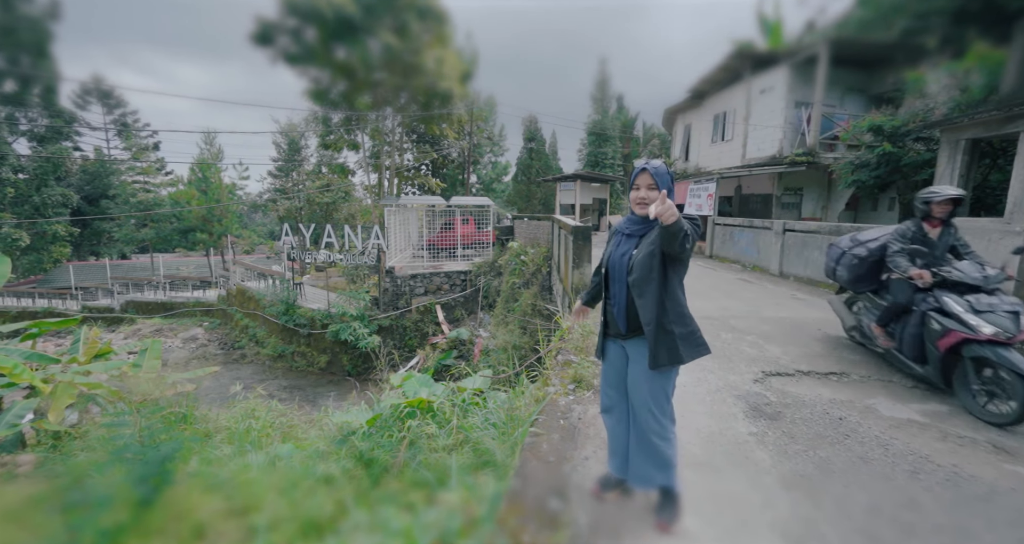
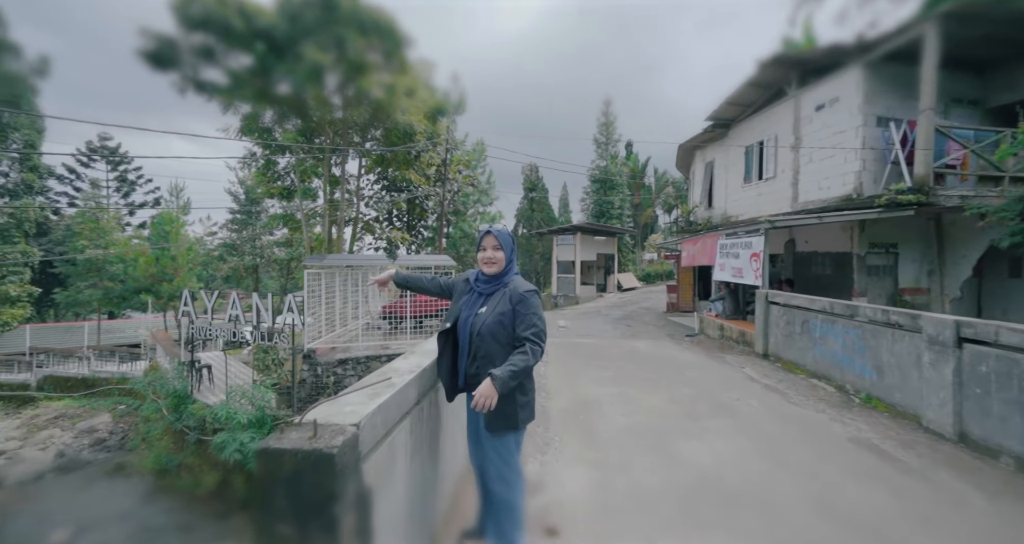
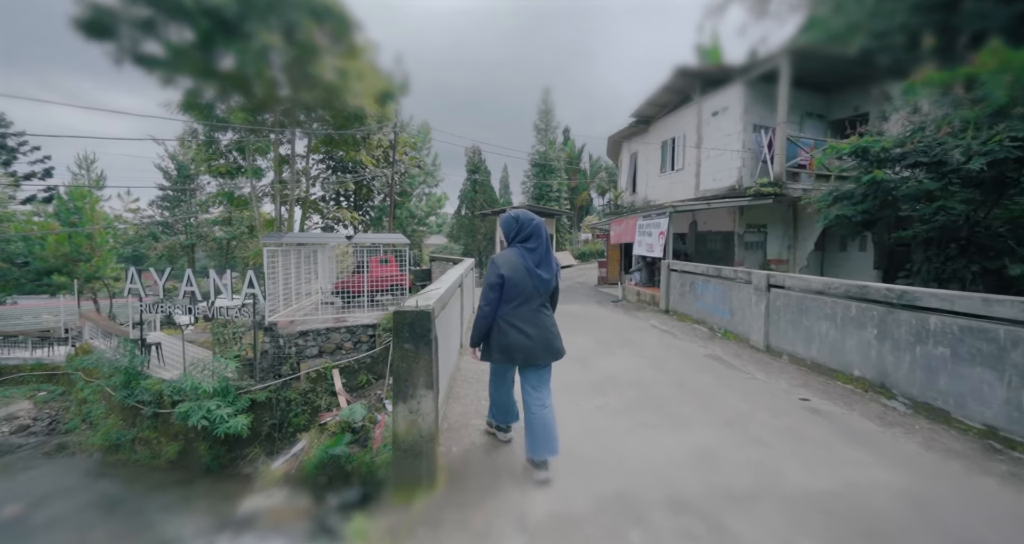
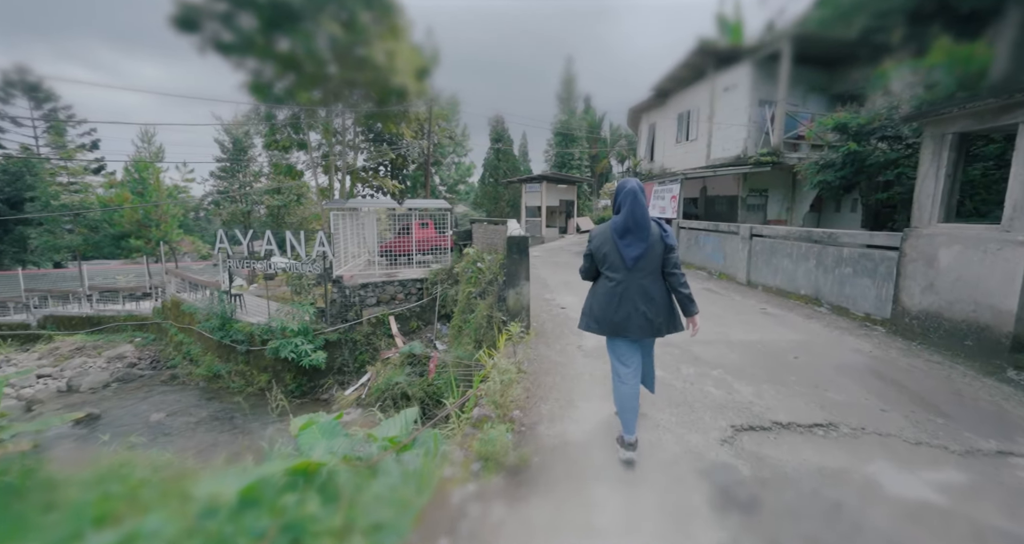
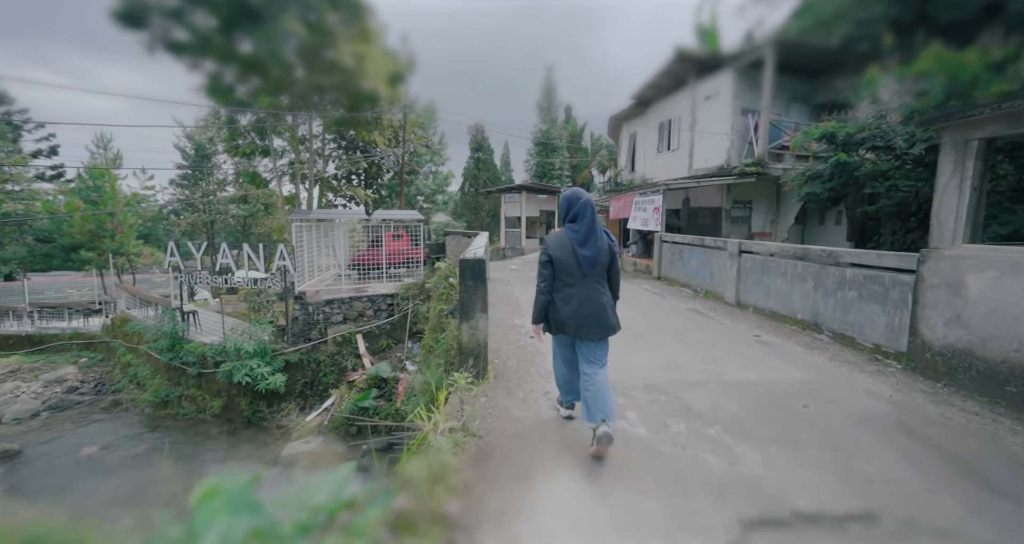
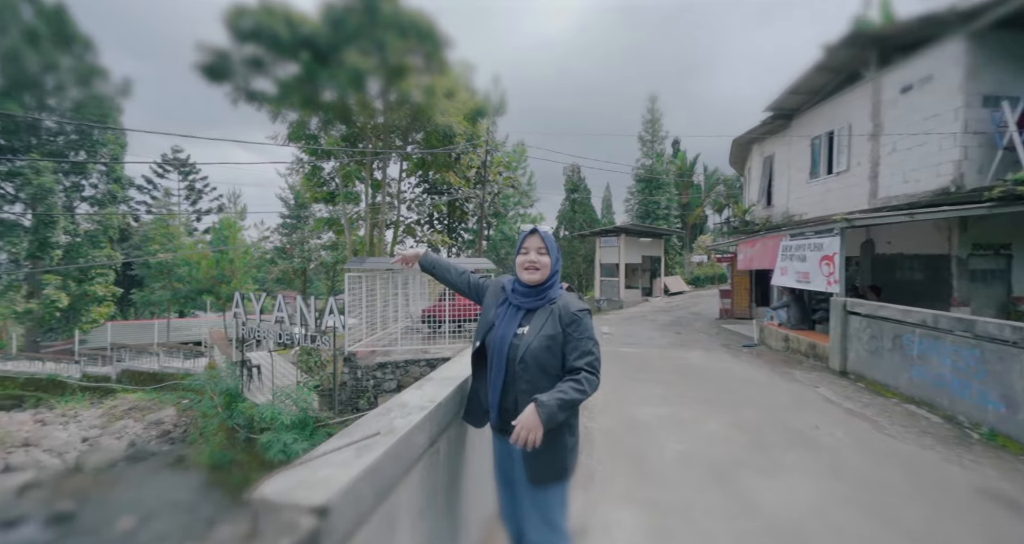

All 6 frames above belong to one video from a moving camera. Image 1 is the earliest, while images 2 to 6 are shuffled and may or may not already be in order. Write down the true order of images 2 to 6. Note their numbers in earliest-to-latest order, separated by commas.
4, 5, 3, 2, 6
